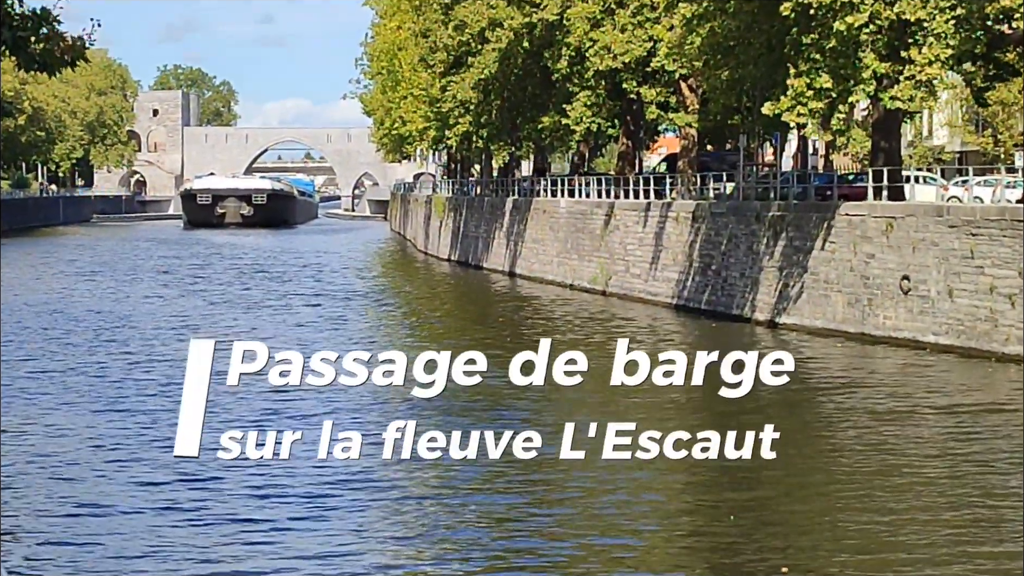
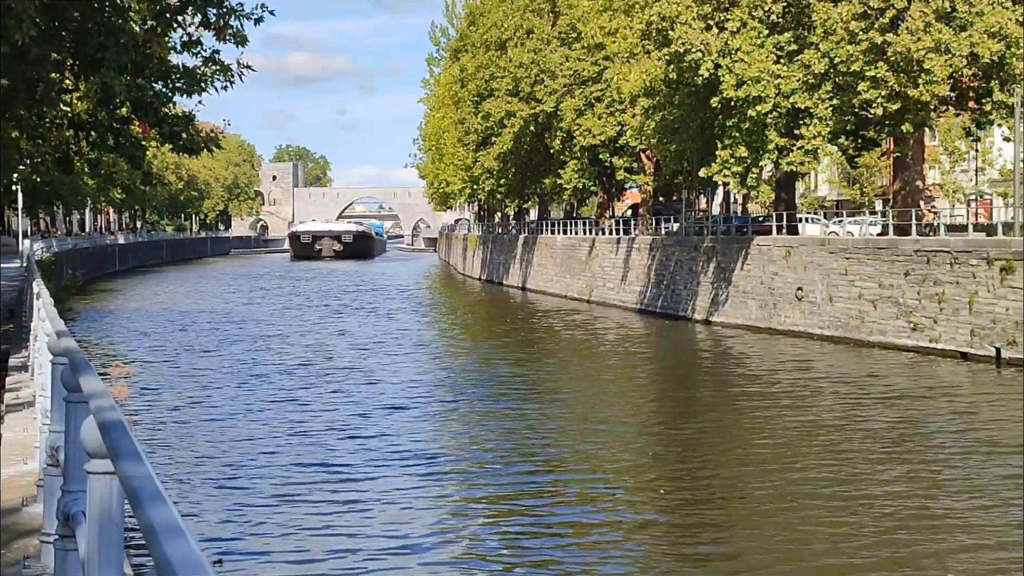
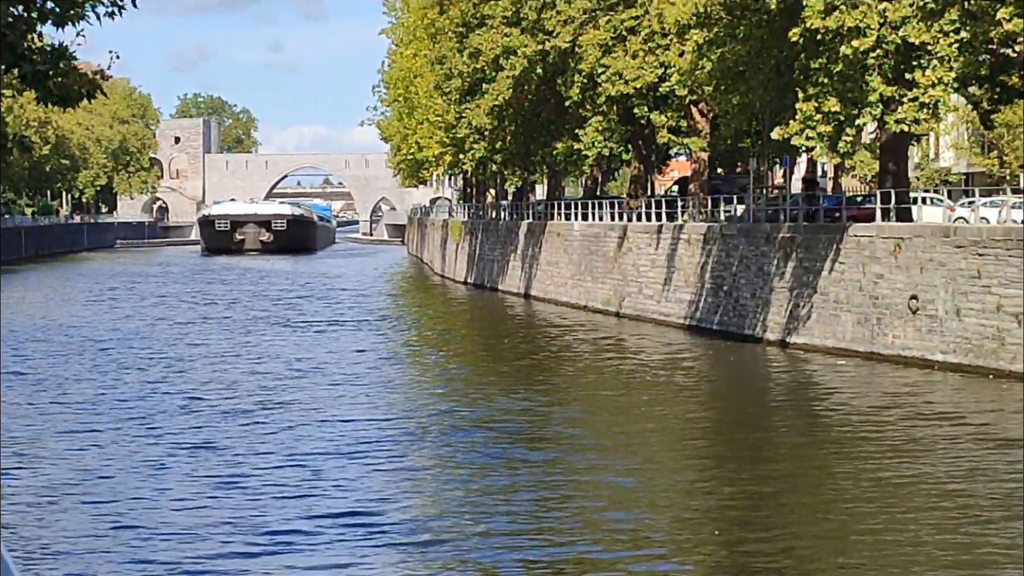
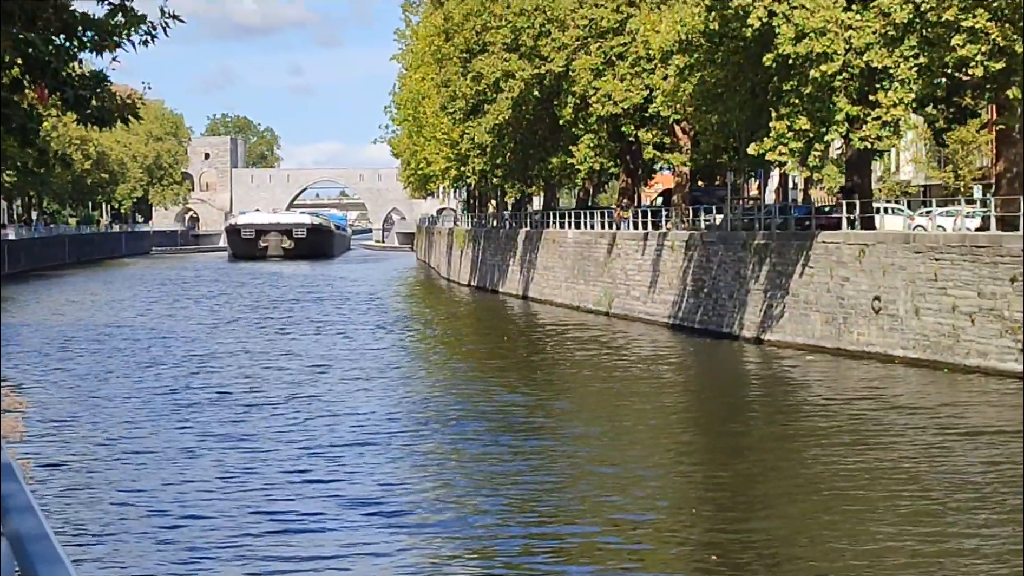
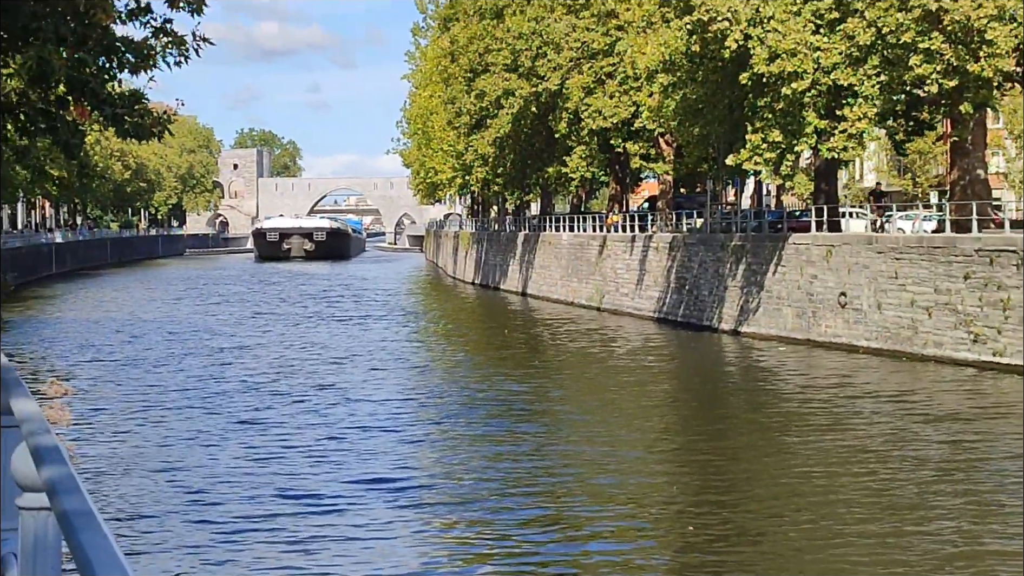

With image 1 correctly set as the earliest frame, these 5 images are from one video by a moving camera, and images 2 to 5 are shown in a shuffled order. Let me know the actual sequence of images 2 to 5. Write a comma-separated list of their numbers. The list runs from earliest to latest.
3, 4, 5, 2
